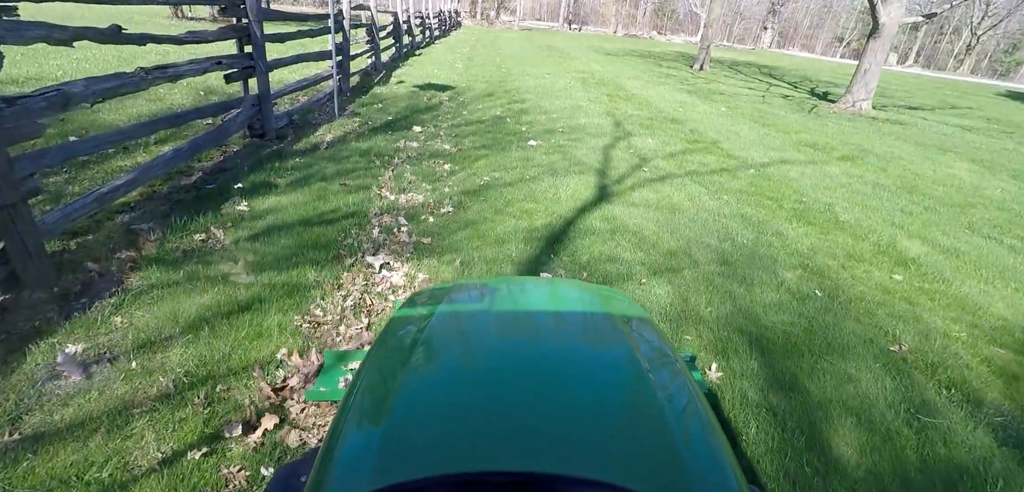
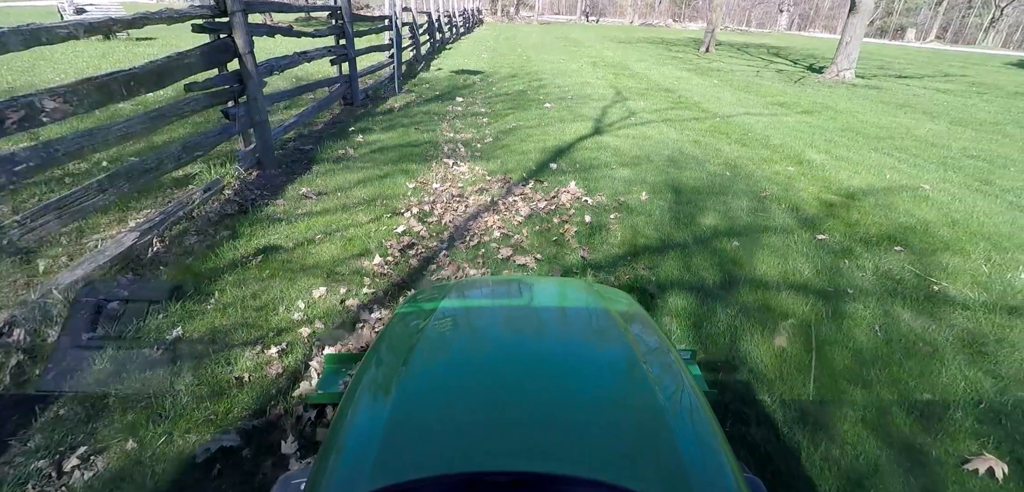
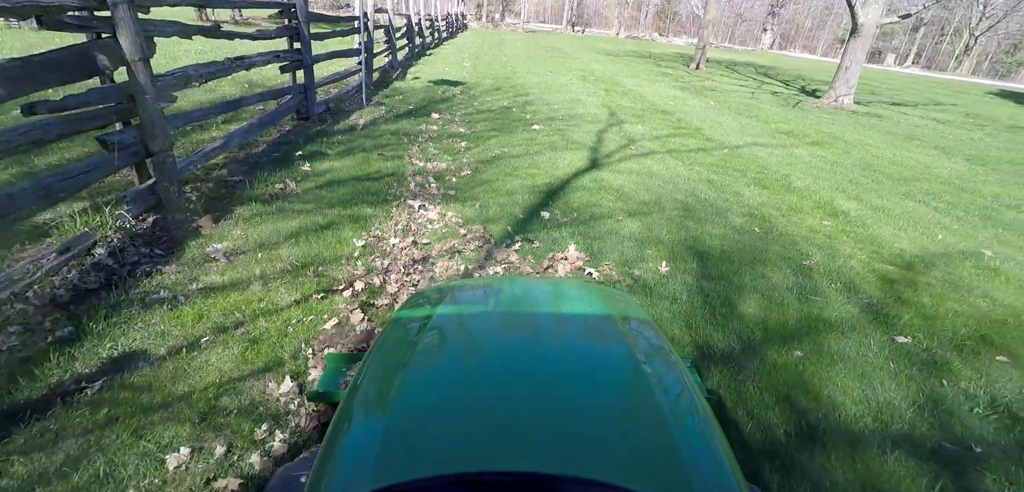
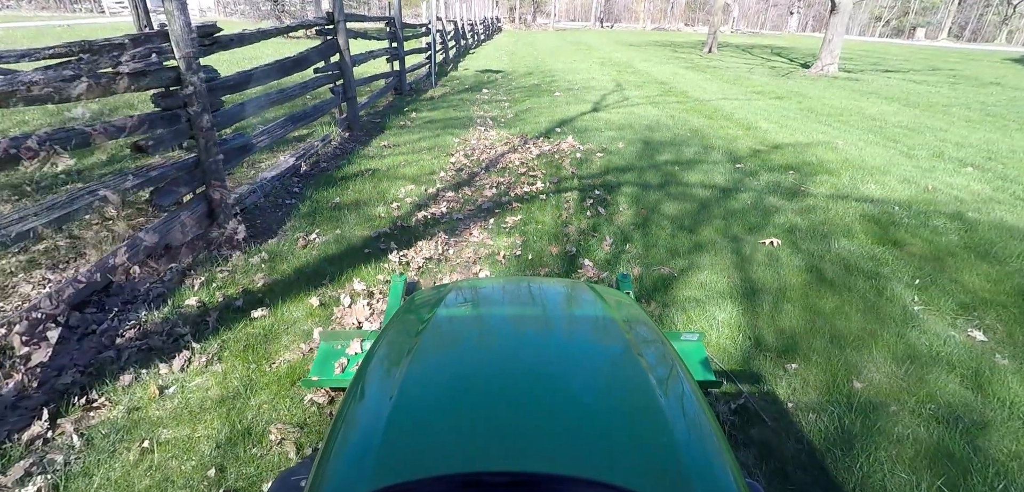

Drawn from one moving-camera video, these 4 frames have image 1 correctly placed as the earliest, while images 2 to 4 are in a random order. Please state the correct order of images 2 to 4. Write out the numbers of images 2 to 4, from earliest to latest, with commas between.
3, 2, 4
